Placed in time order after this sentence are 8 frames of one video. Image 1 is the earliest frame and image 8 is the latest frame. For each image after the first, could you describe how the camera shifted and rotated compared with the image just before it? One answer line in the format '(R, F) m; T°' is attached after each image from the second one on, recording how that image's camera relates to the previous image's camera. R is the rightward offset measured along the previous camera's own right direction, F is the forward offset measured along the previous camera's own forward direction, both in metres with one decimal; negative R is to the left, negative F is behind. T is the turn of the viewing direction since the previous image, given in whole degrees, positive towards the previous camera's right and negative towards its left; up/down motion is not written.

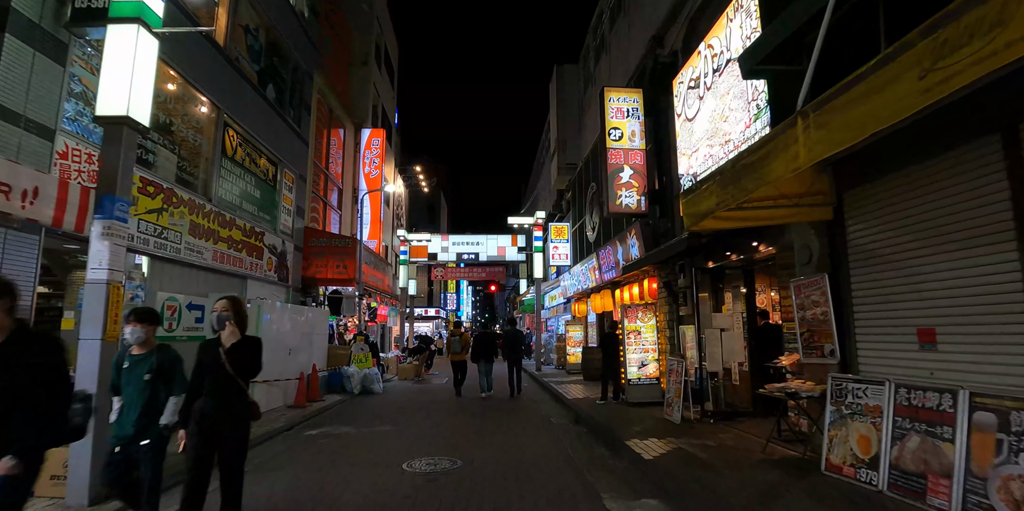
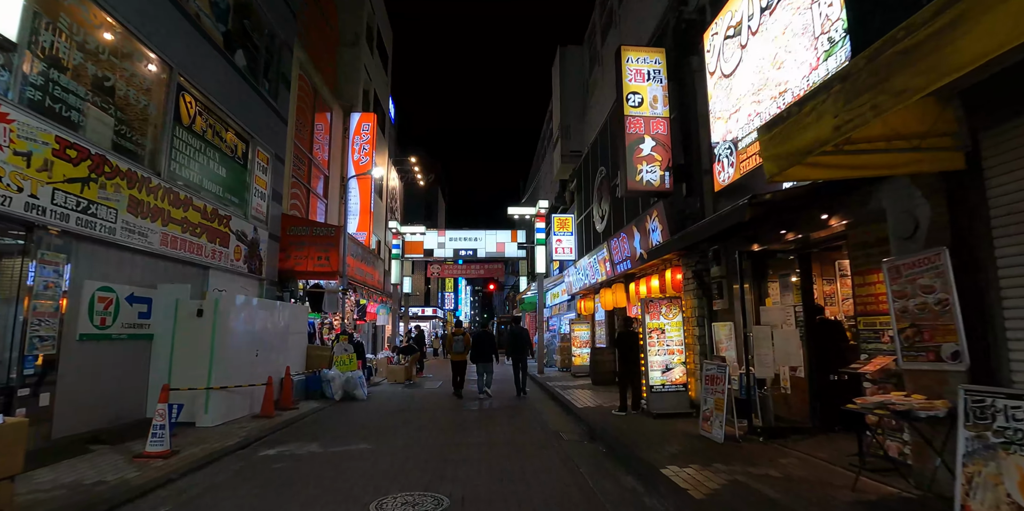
(-0.1, +1.5) m; 0°
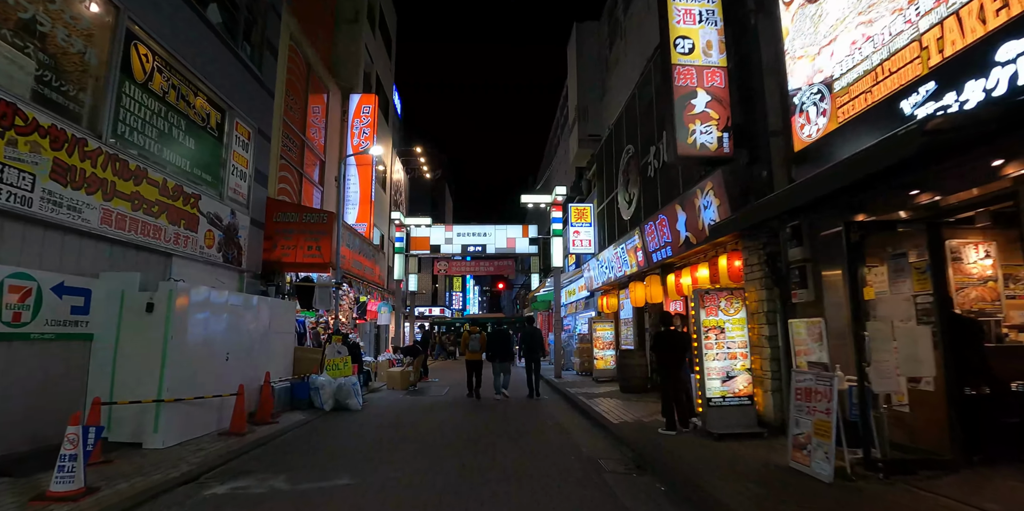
(-0.2, +1.7) m; -1°
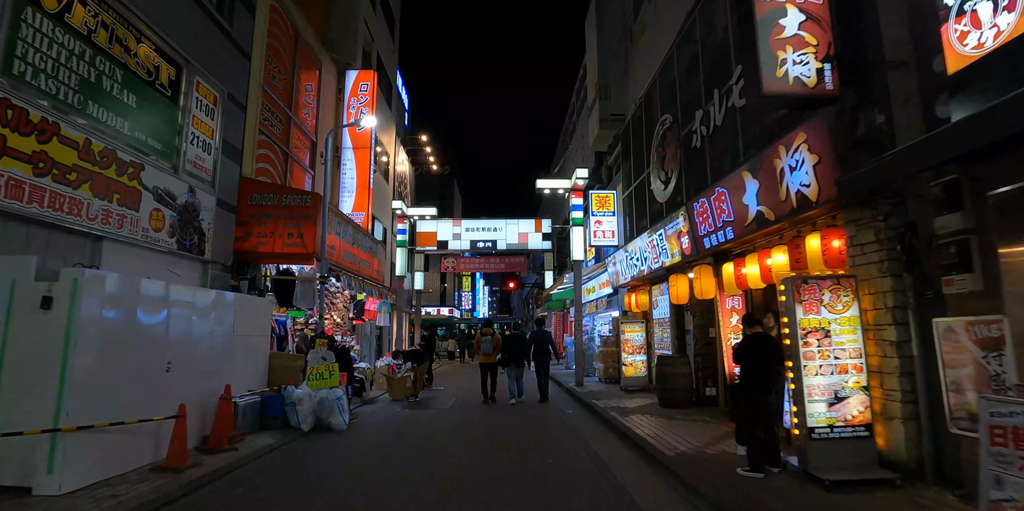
(-0.1, +1.9) m; -1°
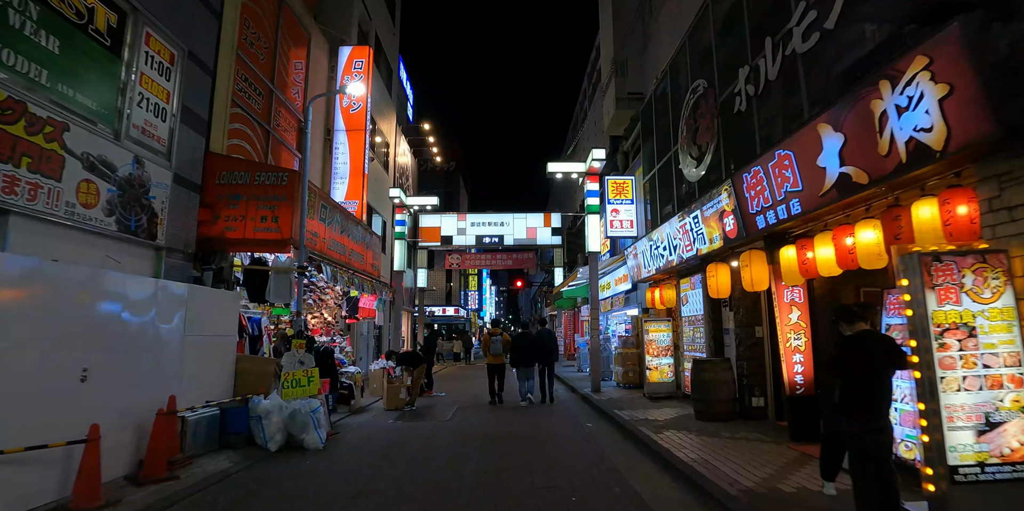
(0.0, +1.4) m; -1°
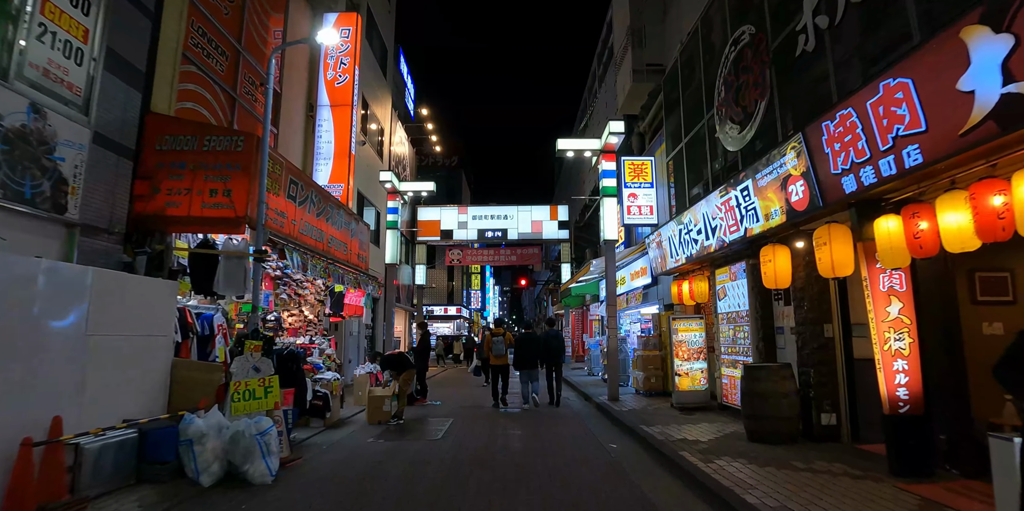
(0.0, +1.6) m; 0°
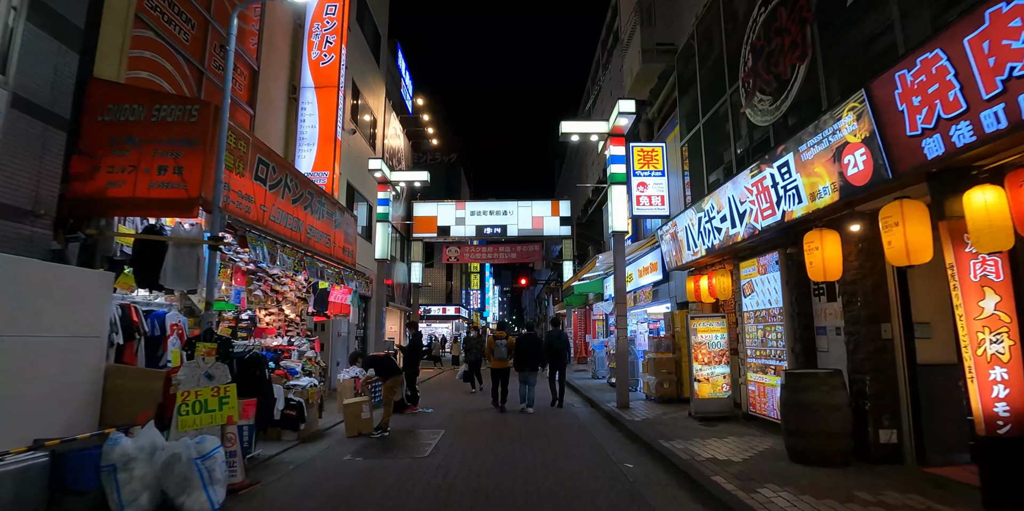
(0.0, +1.0) m; 0°
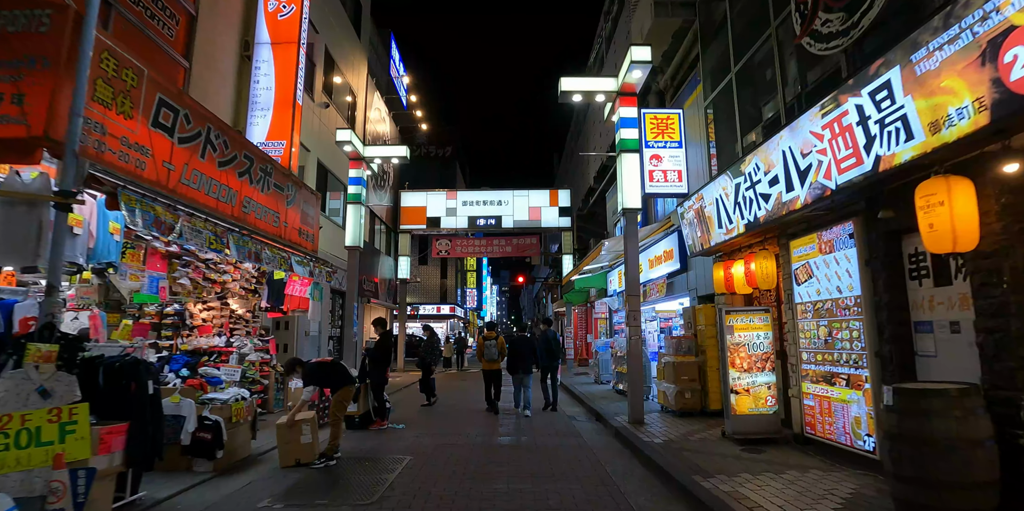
(+0.2, +1.8) m; 0°
